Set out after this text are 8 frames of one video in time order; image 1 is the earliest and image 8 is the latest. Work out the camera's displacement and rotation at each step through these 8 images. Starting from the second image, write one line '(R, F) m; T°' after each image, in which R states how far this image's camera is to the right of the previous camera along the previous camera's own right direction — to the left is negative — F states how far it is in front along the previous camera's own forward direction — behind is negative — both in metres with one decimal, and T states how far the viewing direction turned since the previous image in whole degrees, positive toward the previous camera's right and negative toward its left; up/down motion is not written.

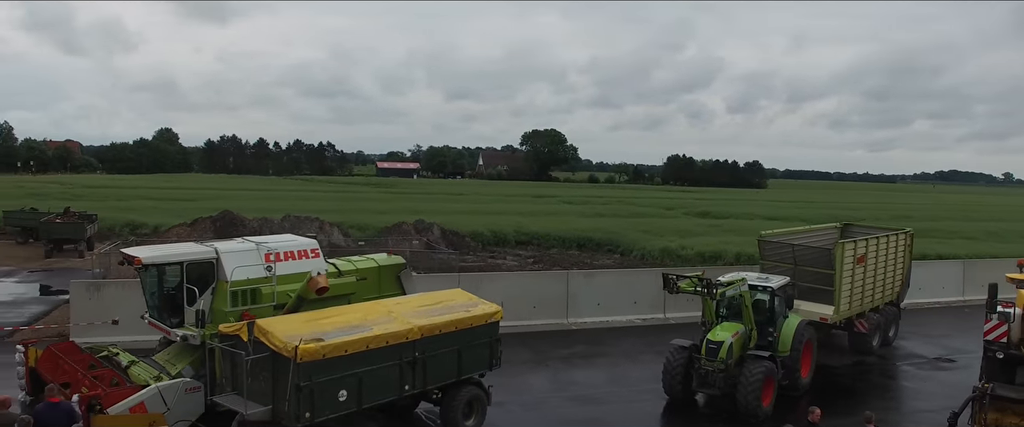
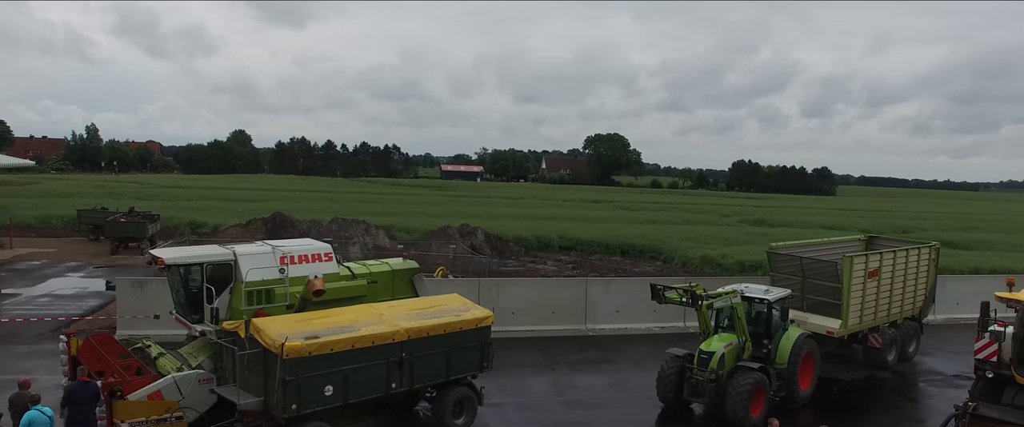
(+0.9, -0.4) m; -5°
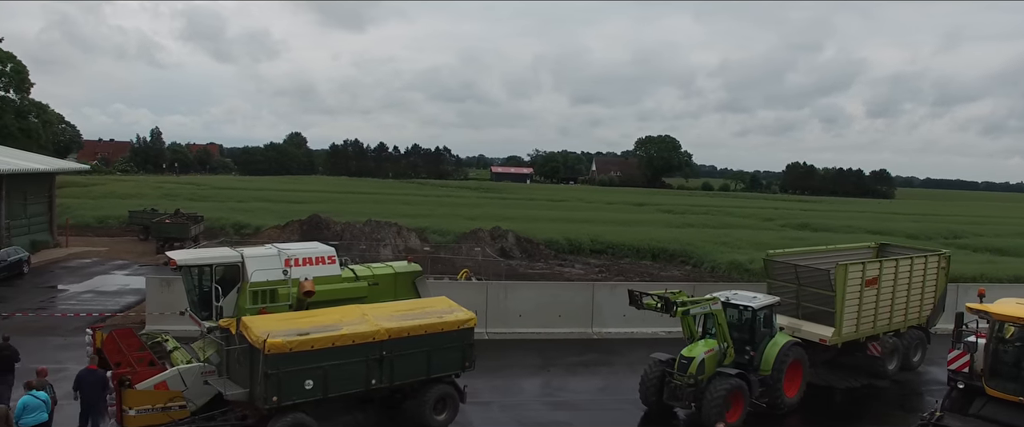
(+0.9, -0.4) m; -4°
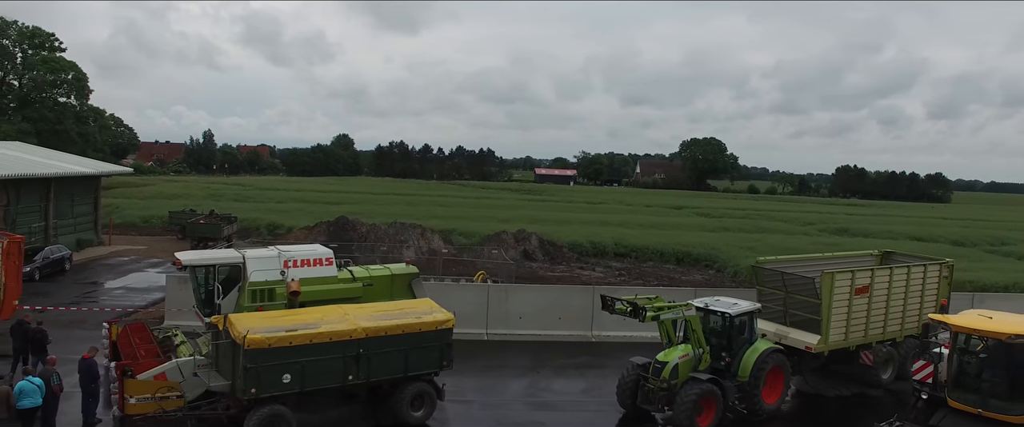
(+1.0, -0.3) m; -4°
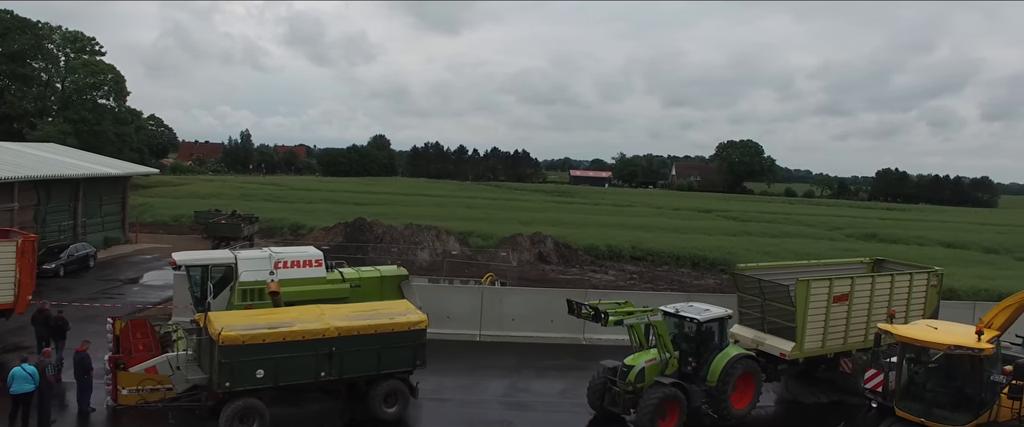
(+0.9, -0.3) m; -3°
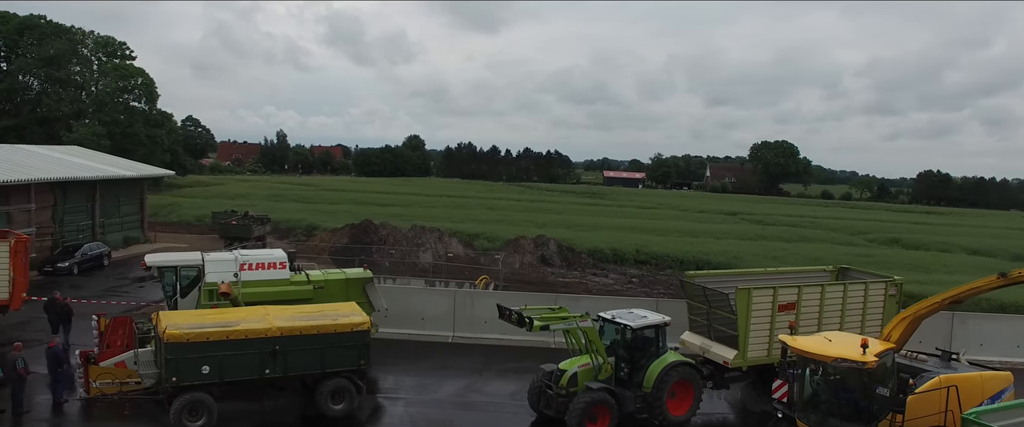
(+1.5, -0.4) m; -3°
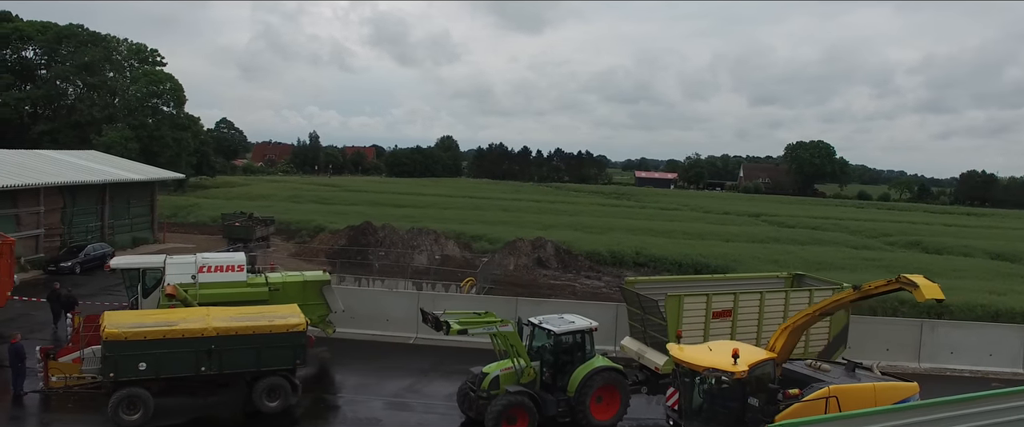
(+1.7, -0.4) m; -3°
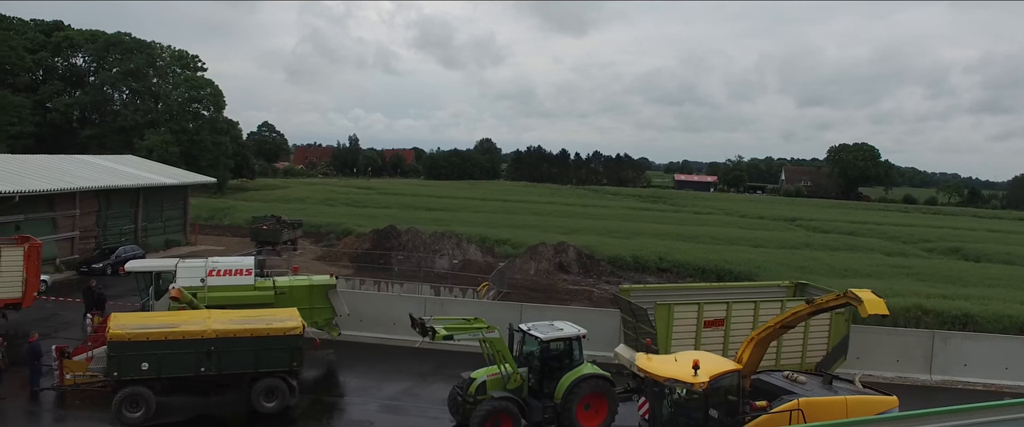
(+0.8, -0.2) m; -3°
